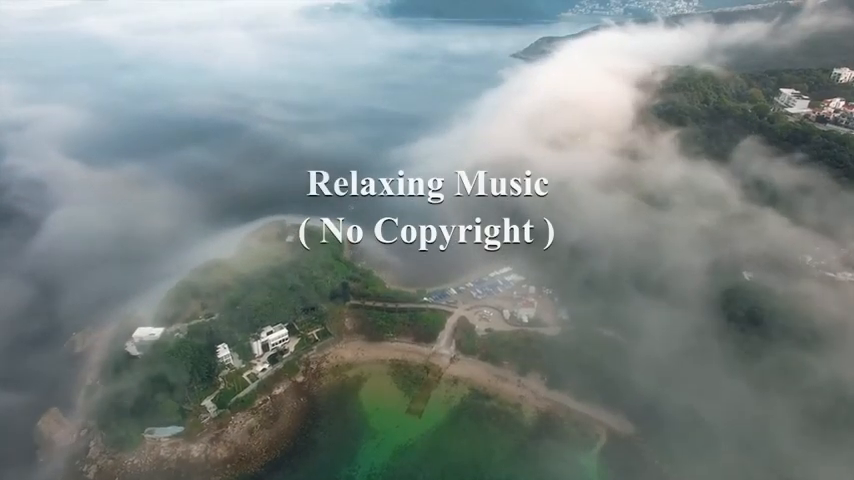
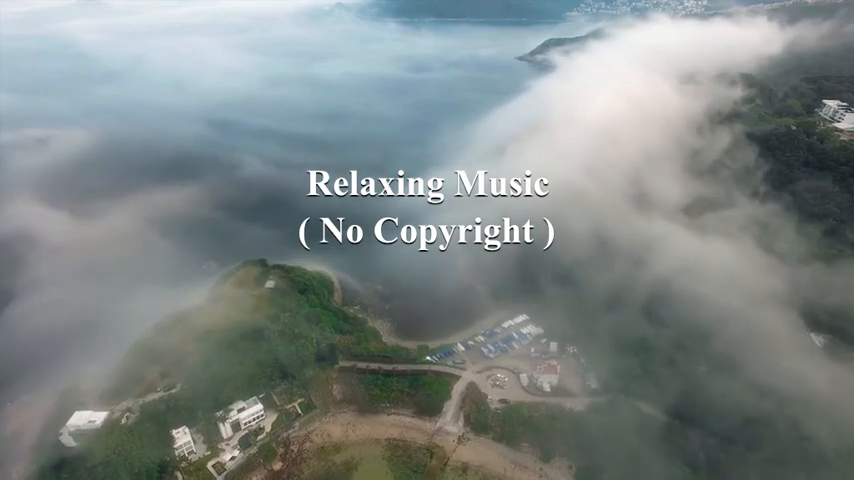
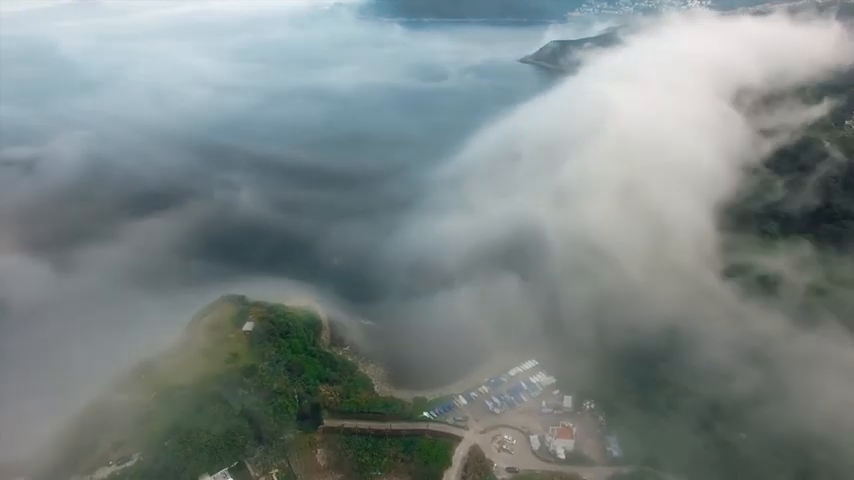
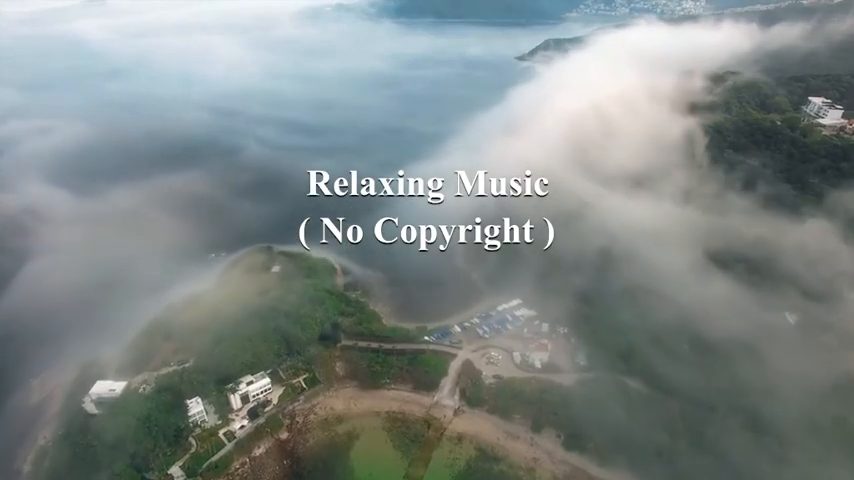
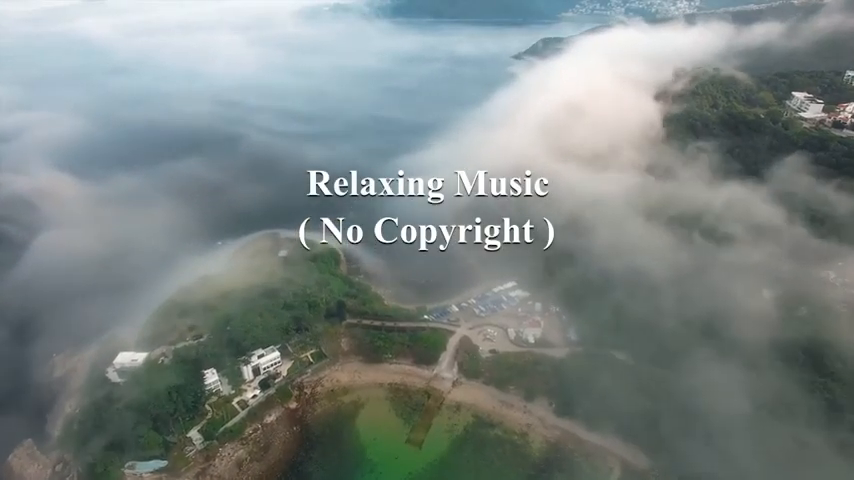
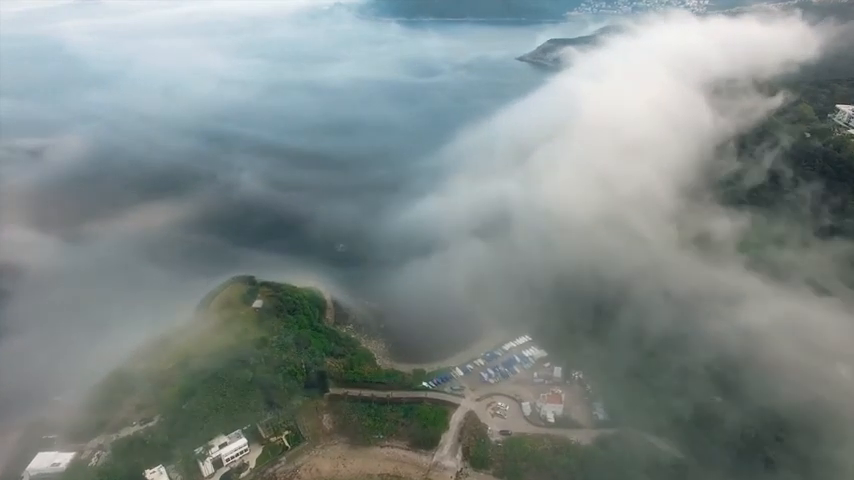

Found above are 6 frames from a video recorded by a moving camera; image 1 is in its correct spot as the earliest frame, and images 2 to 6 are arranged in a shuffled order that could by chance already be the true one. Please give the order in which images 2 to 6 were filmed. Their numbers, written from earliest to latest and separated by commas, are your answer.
5, 4, 2, 6, 3
